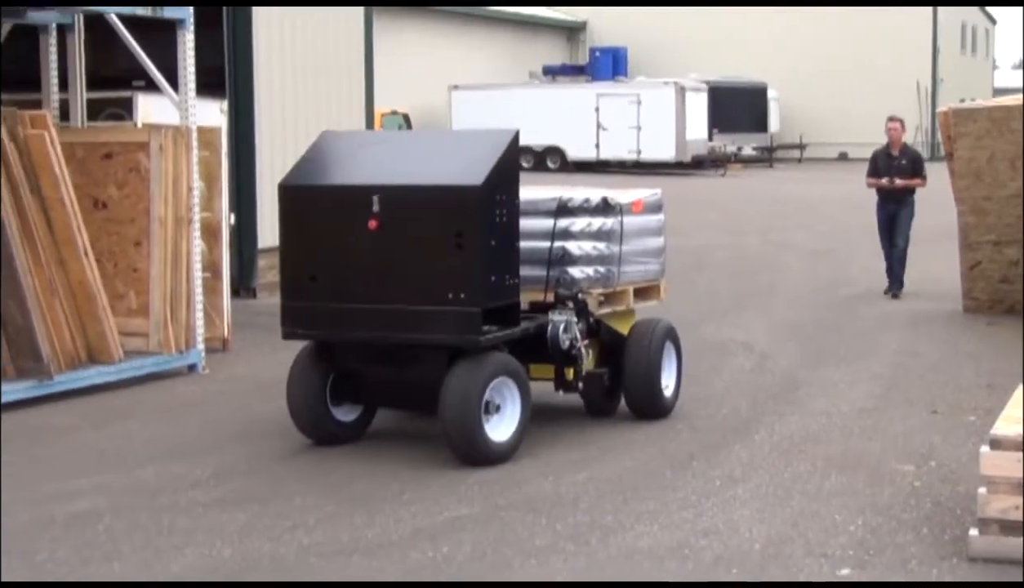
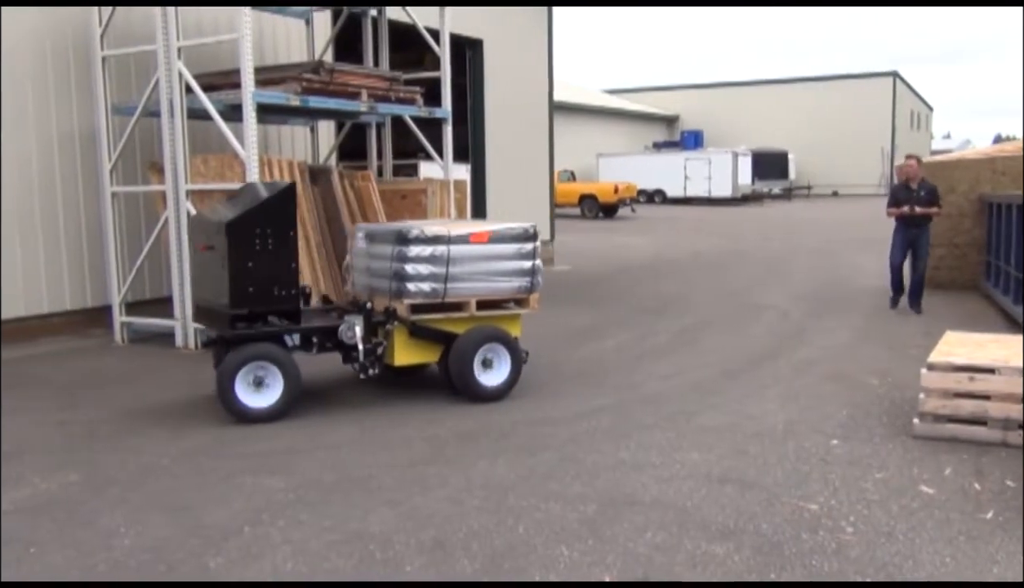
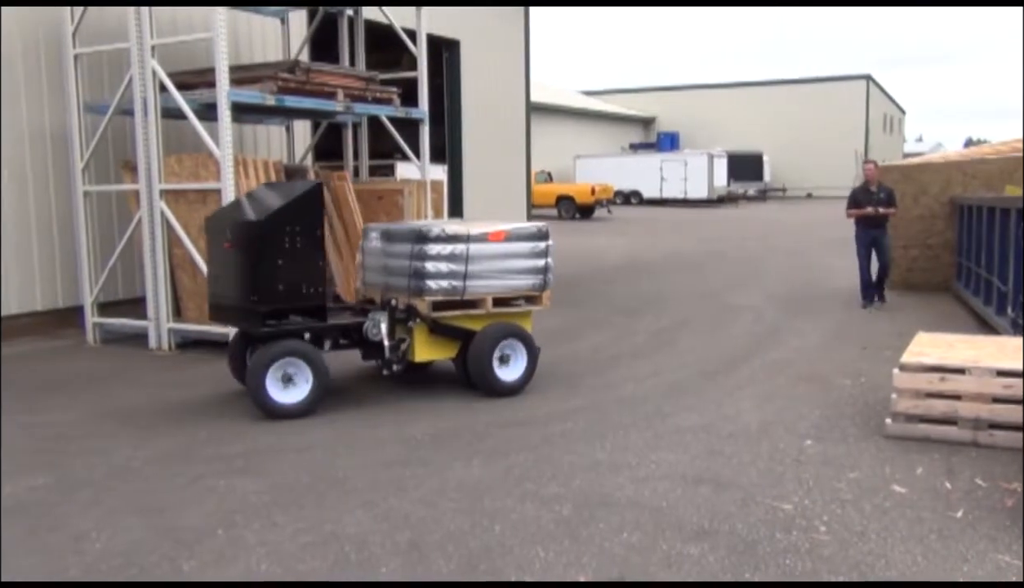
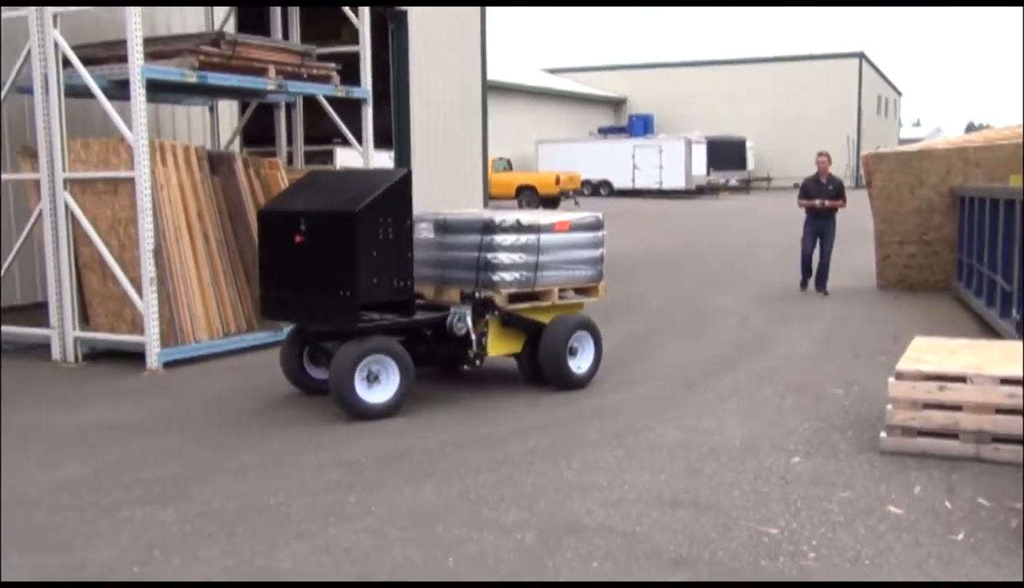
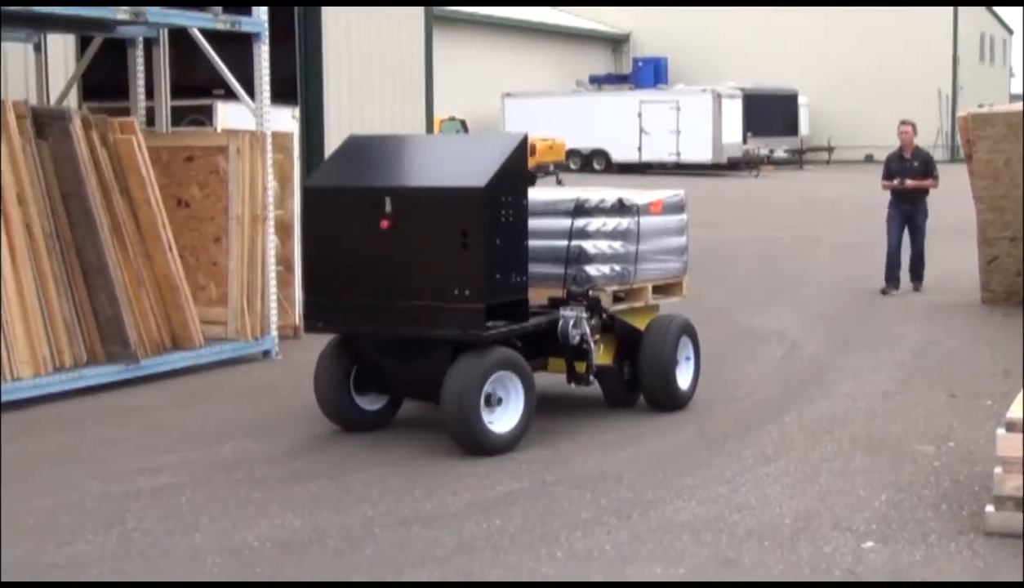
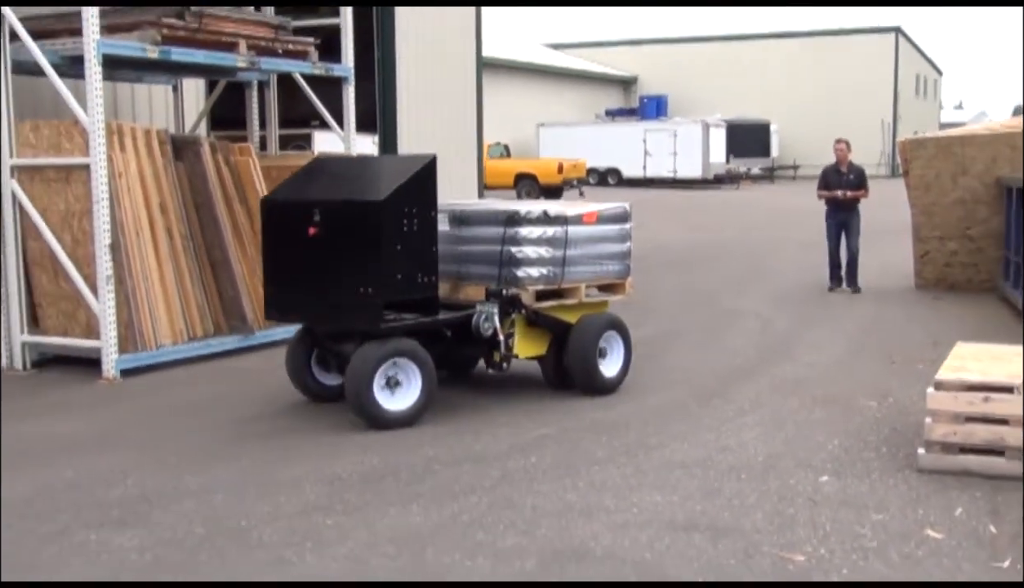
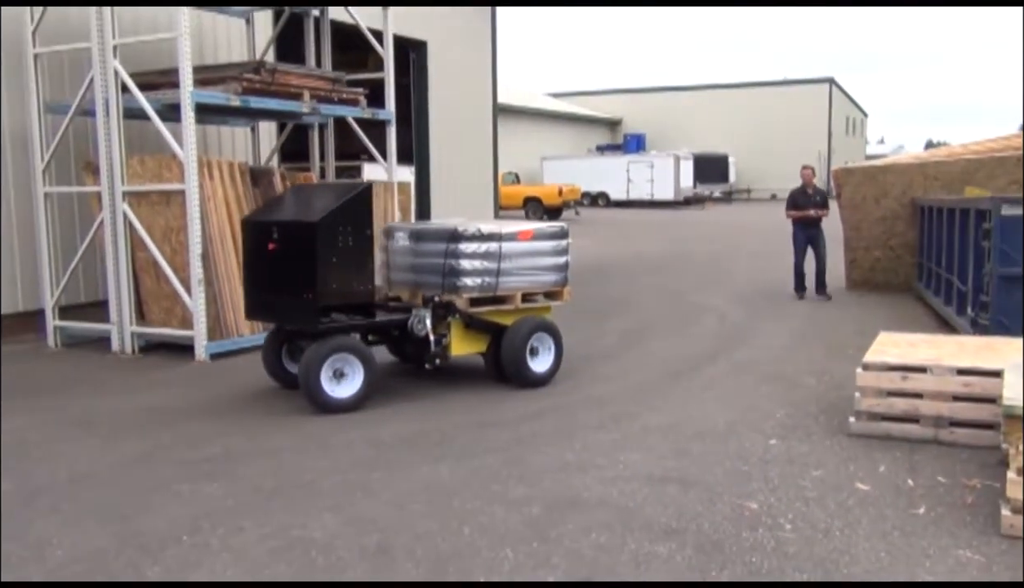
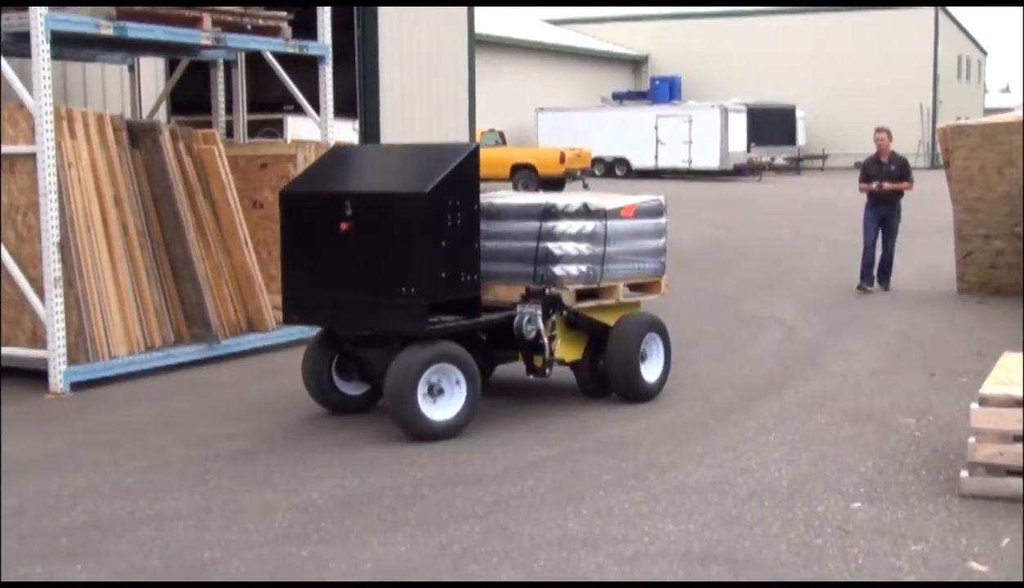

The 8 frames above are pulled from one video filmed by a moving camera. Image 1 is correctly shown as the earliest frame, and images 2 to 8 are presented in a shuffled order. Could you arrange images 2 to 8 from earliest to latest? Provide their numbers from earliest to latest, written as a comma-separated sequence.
5, 8, 6, 4, 7, 3, 2
